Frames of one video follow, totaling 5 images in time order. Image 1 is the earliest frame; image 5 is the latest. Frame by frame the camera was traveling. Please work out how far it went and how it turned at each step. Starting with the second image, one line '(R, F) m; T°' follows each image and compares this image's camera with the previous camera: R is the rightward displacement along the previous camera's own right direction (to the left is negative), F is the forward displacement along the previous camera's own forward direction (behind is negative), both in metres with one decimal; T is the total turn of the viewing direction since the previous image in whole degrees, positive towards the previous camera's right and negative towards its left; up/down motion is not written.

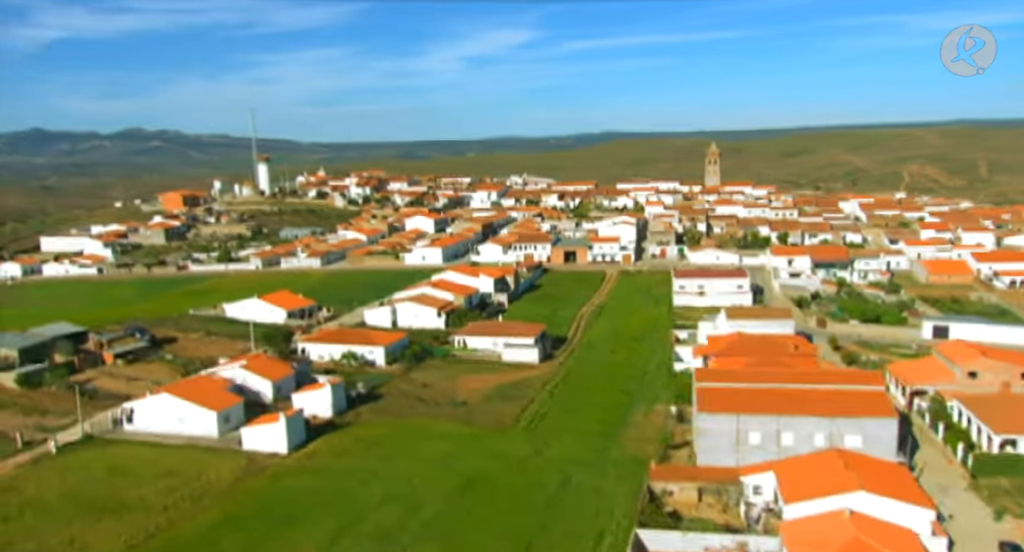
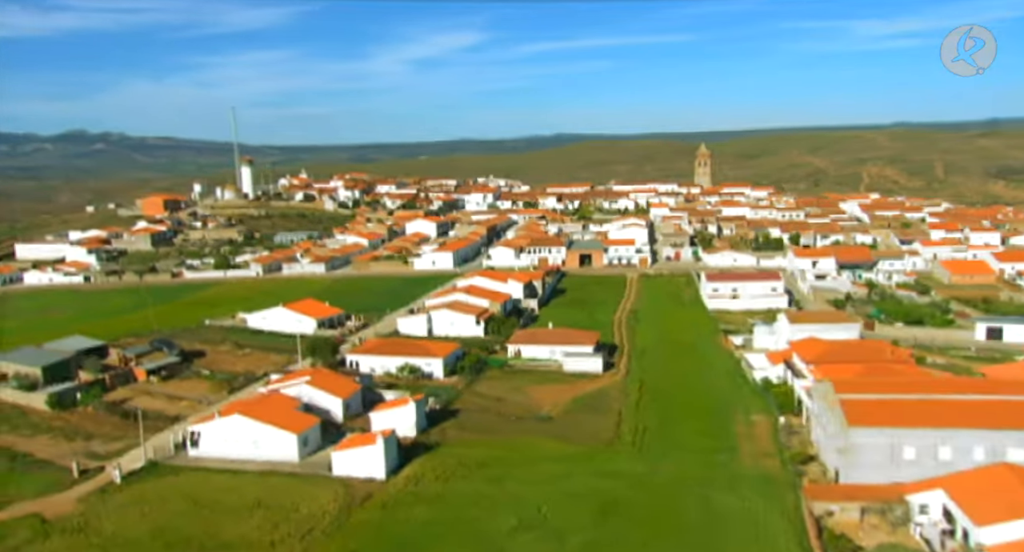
(-4.0, +1.5) m; +3°
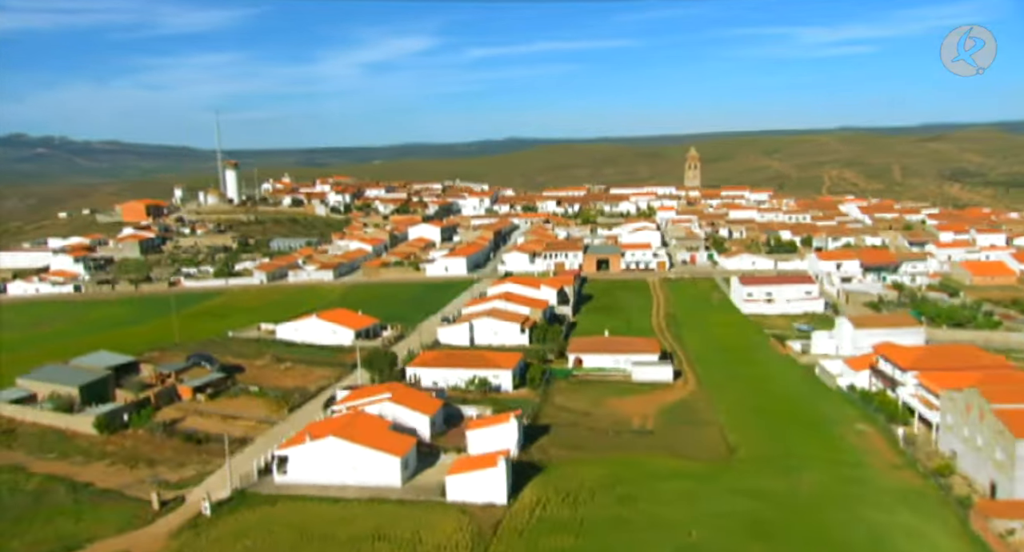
(-4.0, +1.4) m; +3°
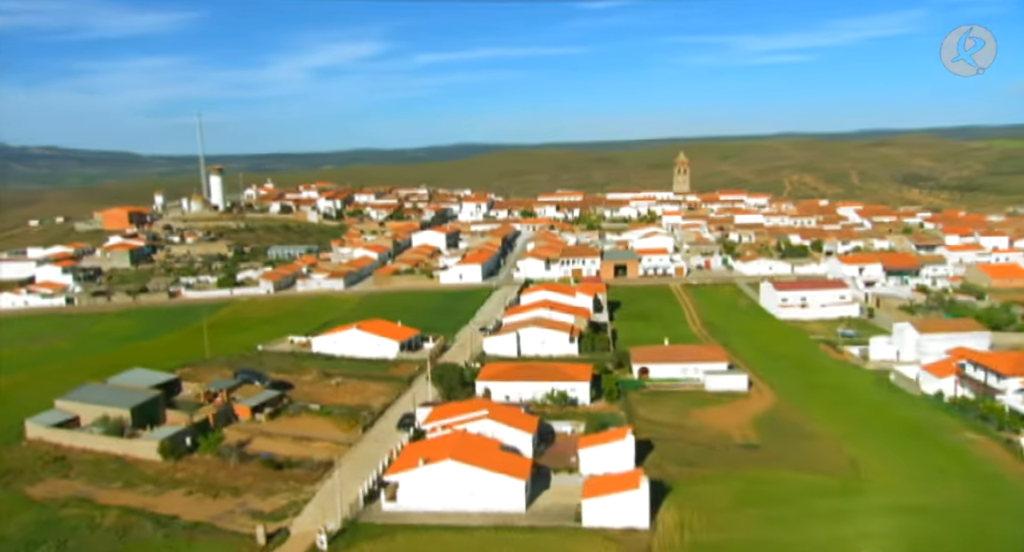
(-4.0, +1.3) m; +3°
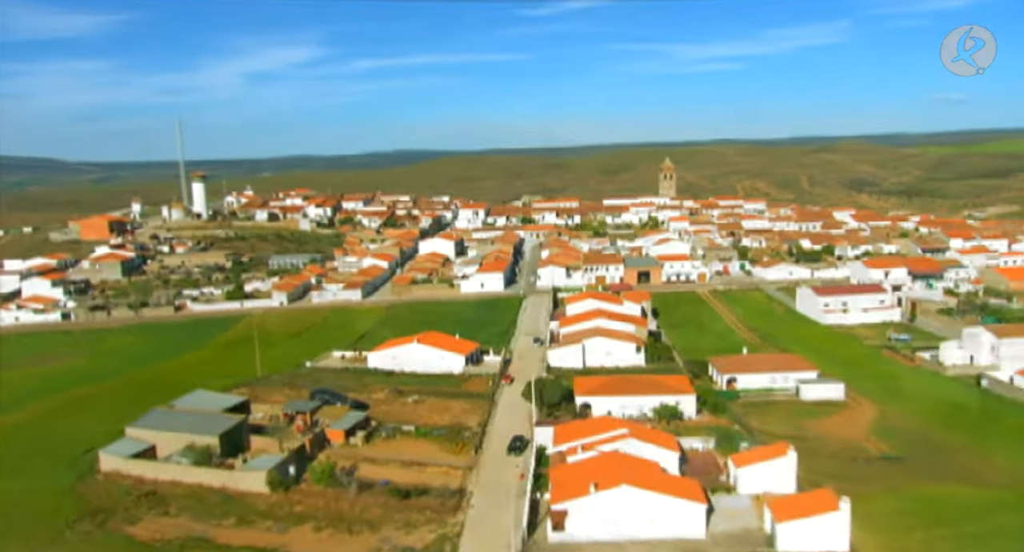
(-5.0, +1.4) m; +4°
